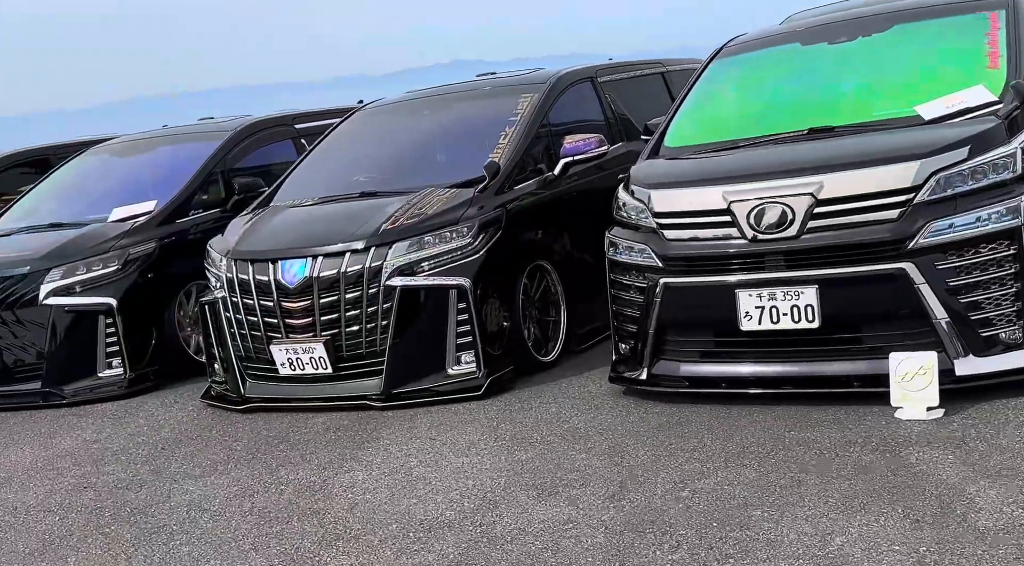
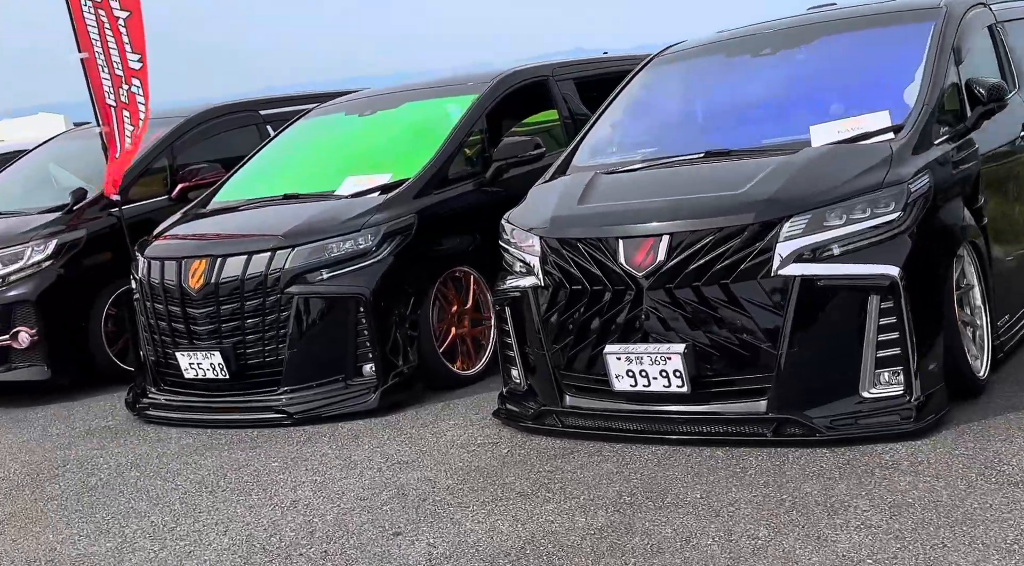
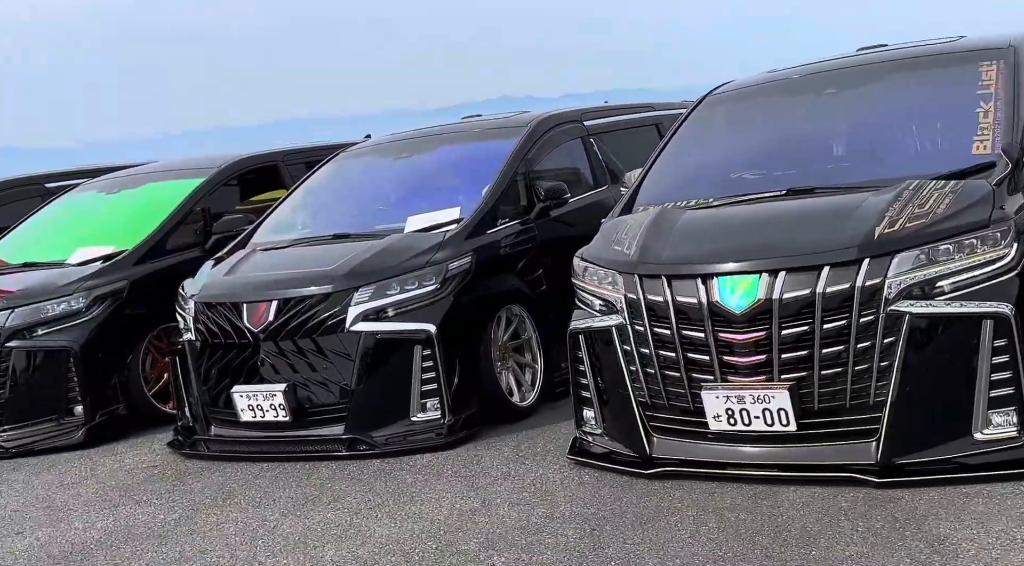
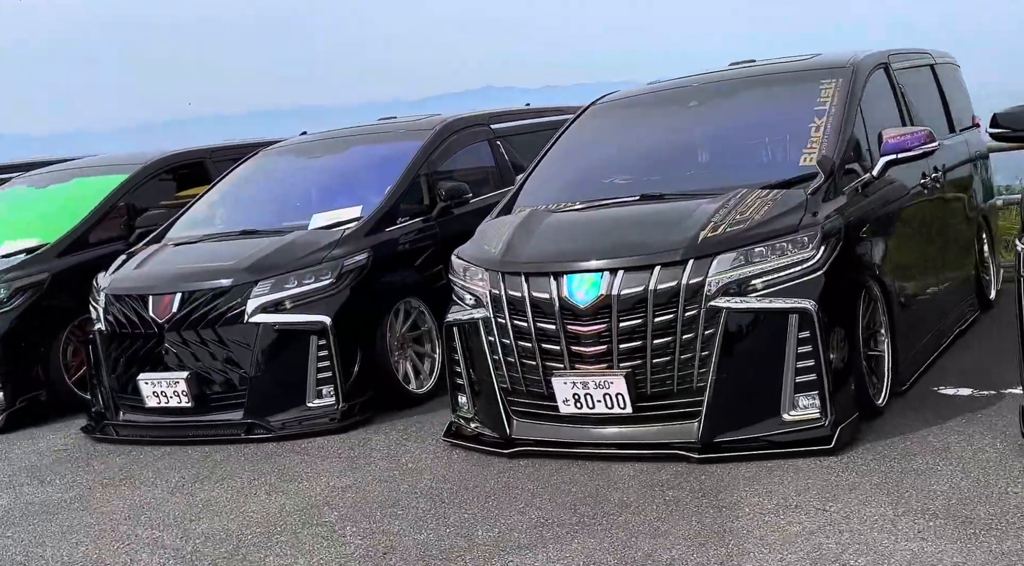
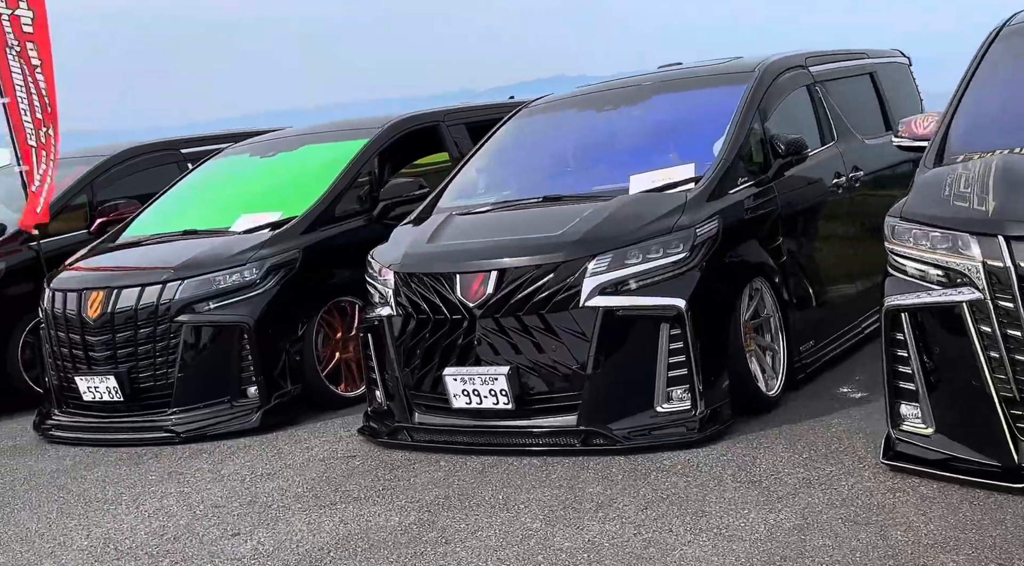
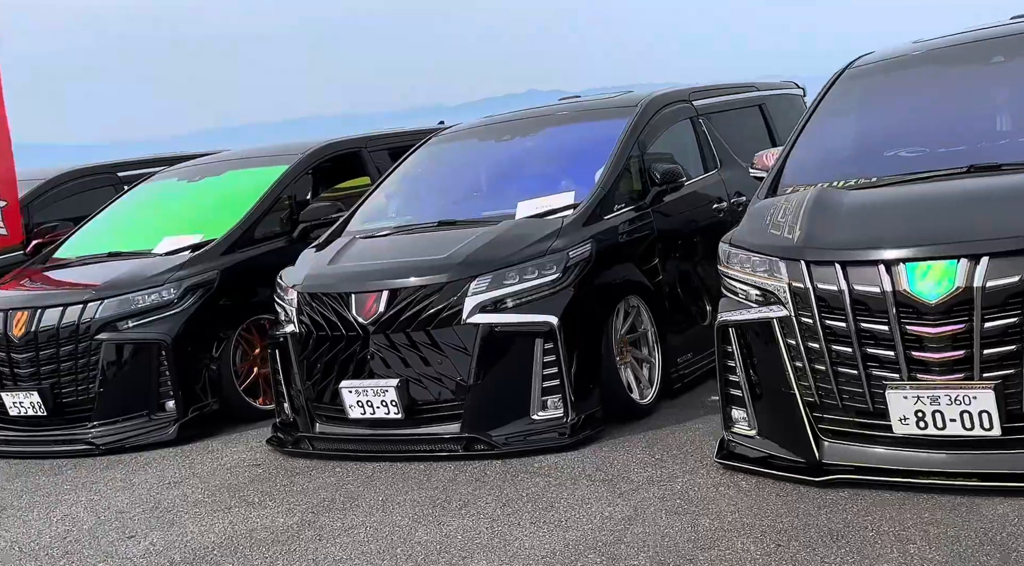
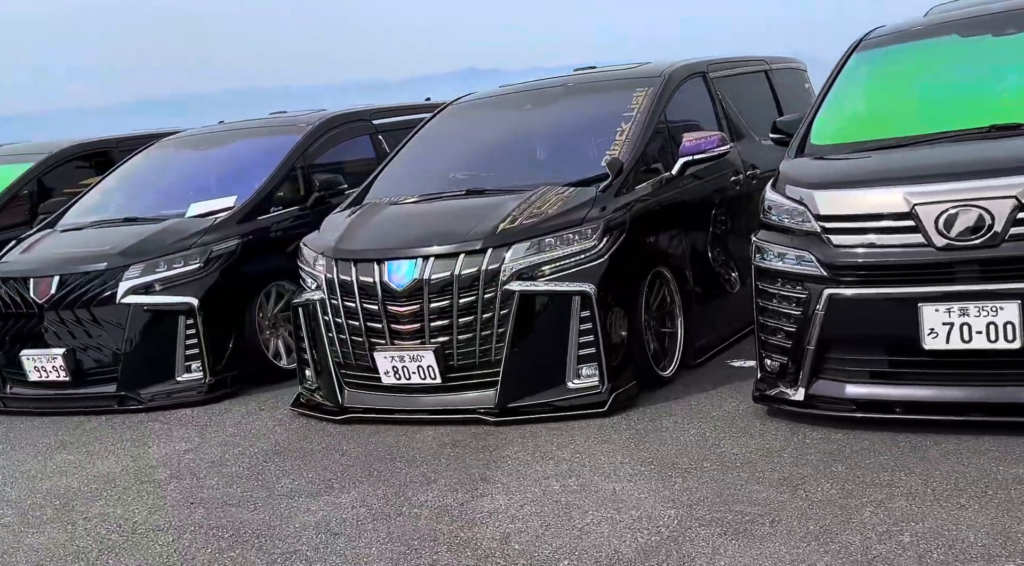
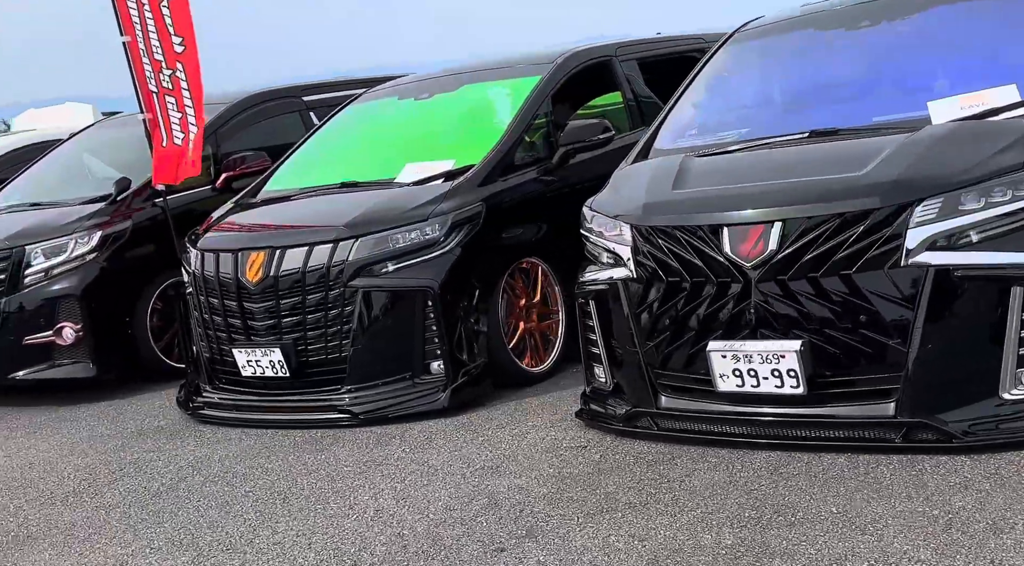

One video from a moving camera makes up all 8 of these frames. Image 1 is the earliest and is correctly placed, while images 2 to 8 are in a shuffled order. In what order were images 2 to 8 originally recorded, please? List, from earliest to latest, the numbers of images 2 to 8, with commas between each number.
7, 4, 3, 6, 5, 2, 8
